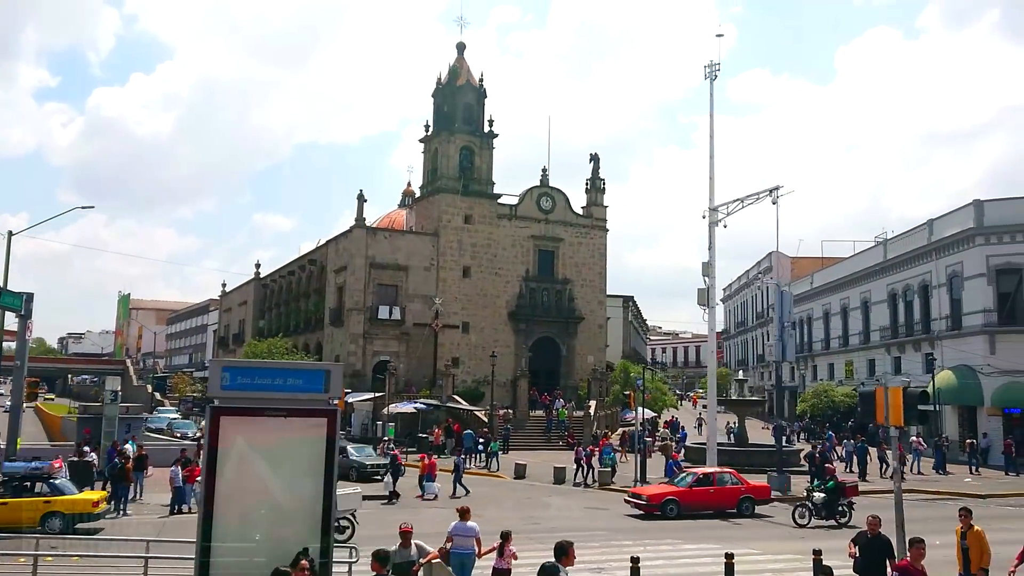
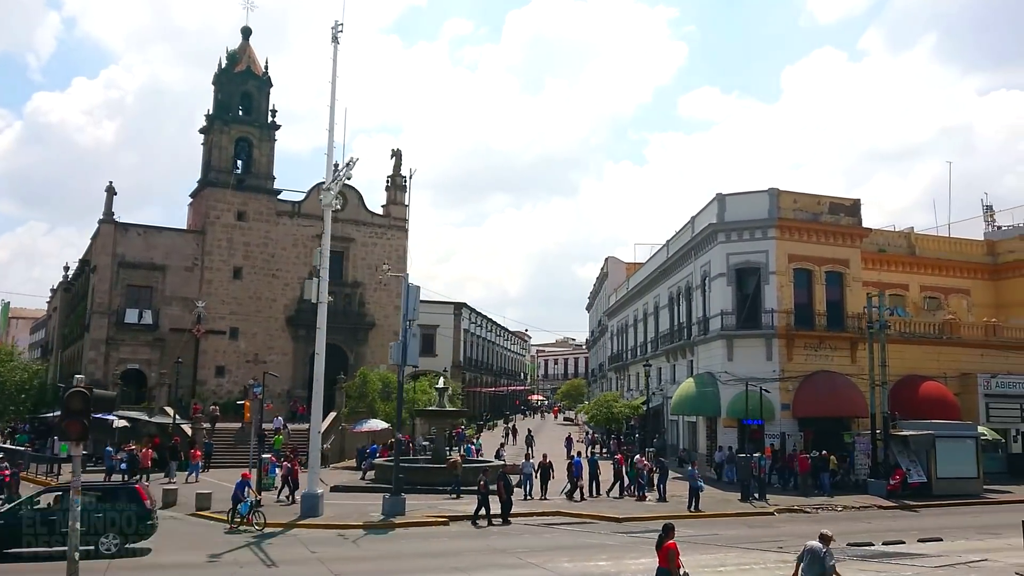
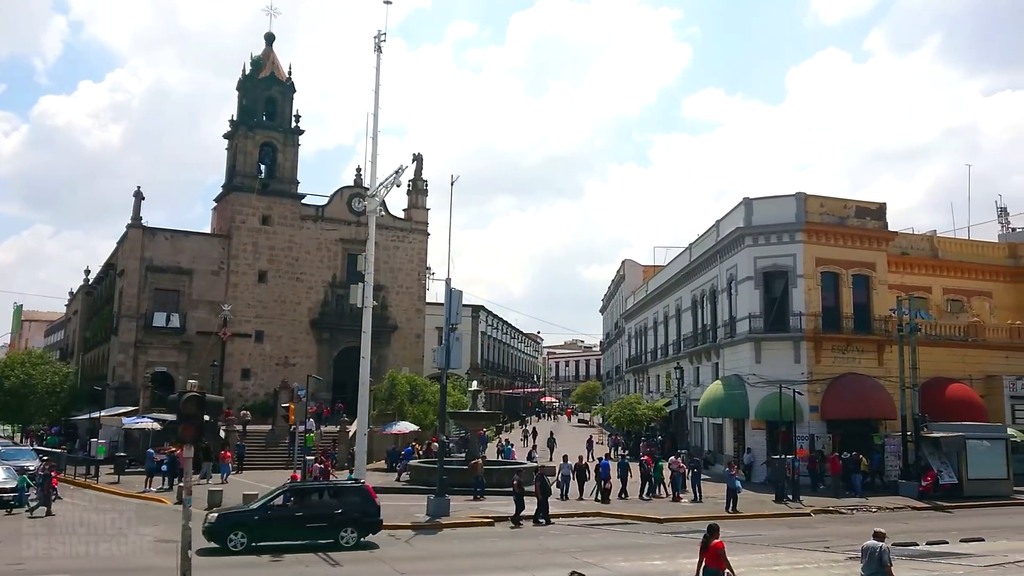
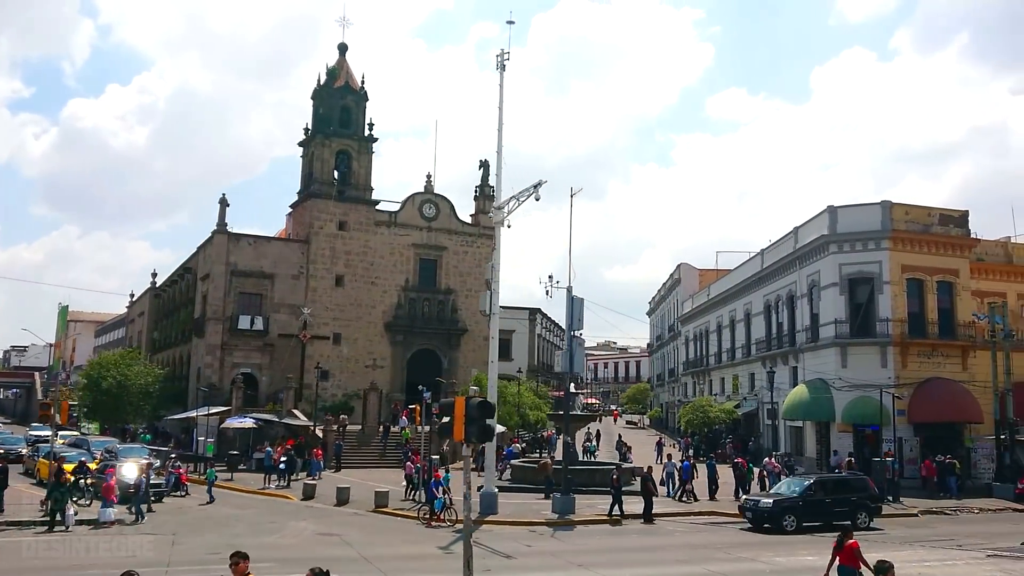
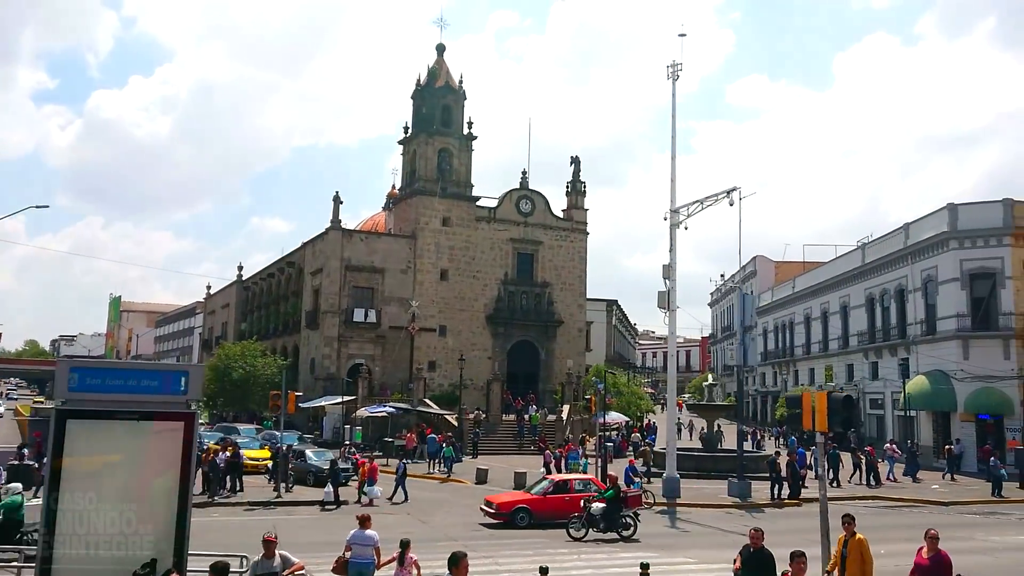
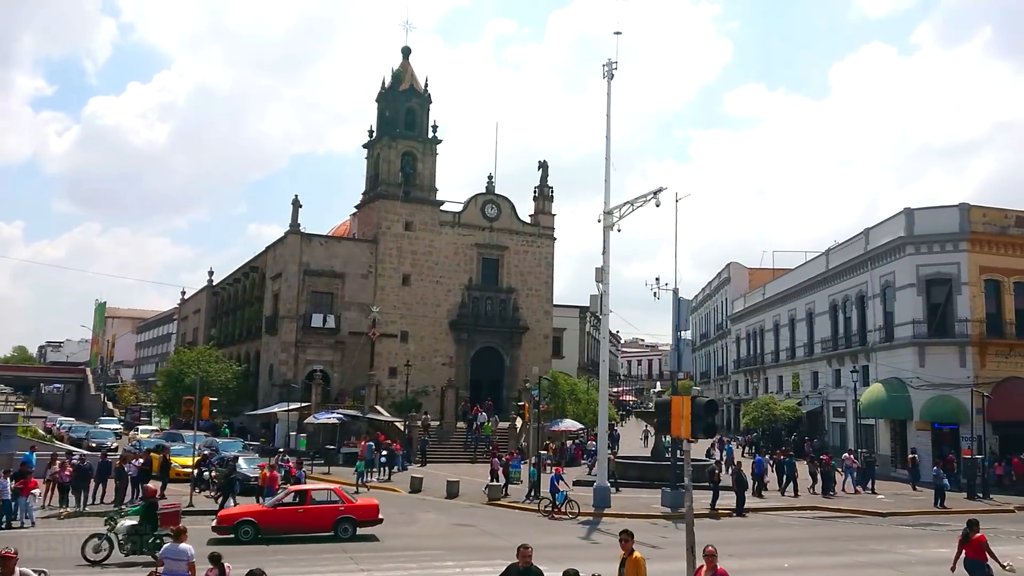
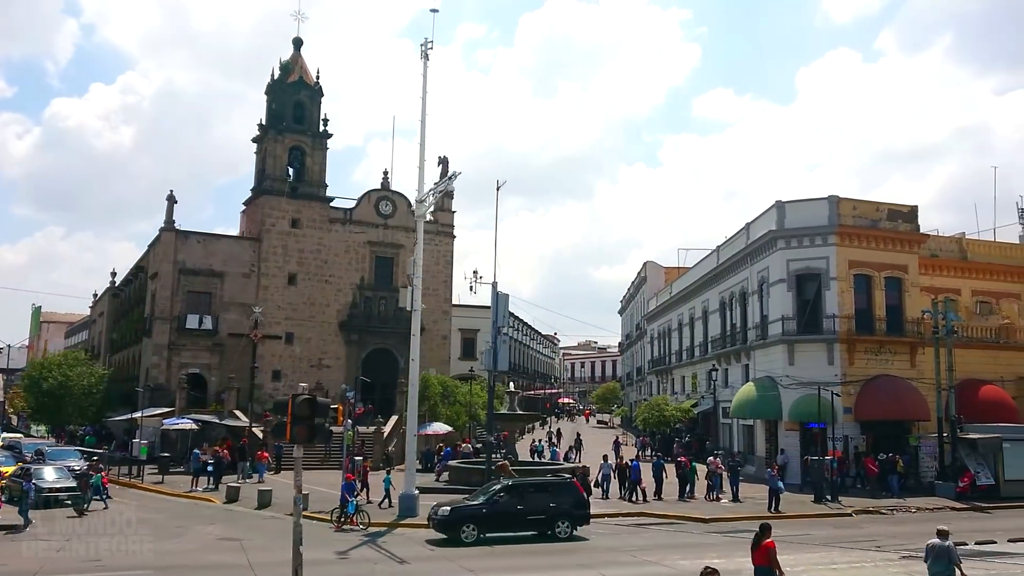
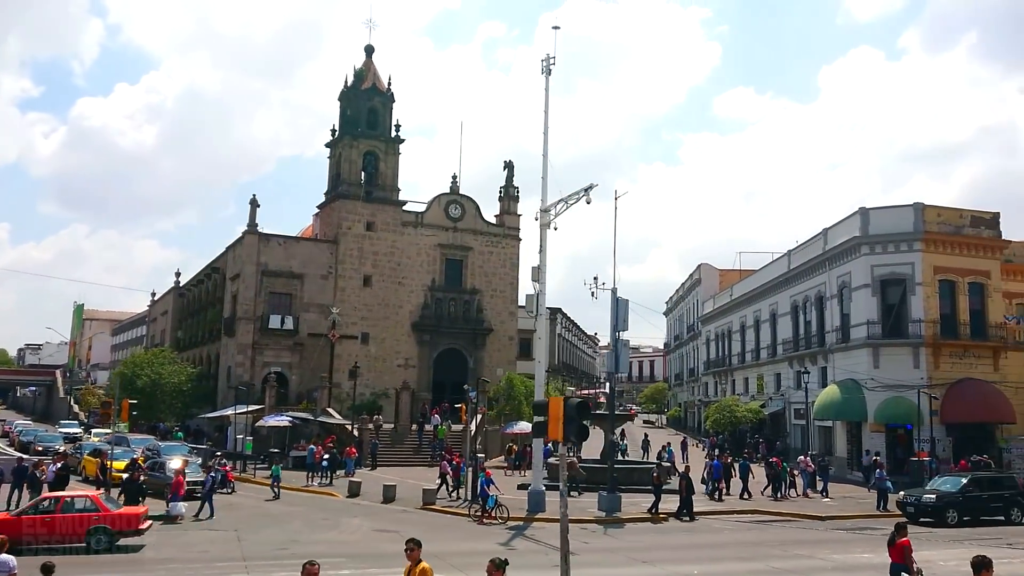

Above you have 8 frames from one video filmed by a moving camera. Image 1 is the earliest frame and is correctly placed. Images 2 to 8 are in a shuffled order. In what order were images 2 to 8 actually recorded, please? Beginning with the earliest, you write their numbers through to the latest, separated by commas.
5, 6, 8, 4, 7, 3, 2
